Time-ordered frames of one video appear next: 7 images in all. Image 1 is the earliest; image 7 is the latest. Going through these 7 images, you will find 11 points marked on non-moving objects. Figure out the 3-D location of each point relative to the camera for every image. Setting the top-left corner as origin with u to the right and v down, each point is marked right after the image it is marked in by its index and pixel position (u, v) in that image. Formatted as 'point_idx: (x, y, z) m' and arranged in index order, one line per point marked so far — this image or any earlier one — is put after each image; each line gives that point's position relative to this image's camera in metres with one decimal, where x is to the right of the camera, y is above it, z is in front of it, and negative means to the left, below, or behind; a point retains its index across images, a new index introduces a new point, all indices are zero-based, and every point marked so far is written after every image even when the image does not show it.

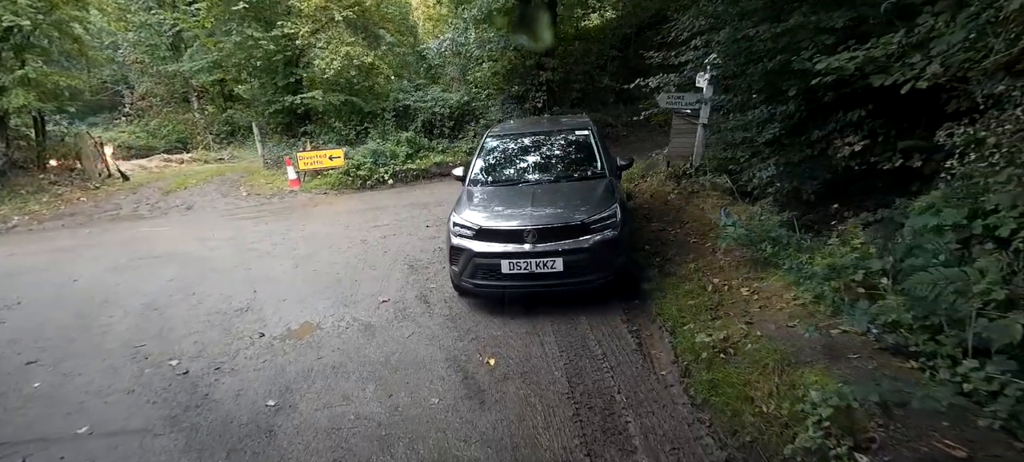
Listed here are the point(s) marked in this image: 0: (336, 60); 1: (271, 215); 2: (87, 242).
0: (-4.9, +4.8, +11.7) m
1: (-4.8, +0.3, +8.4) m
2: (-6.9, -0.2, +6.8) m
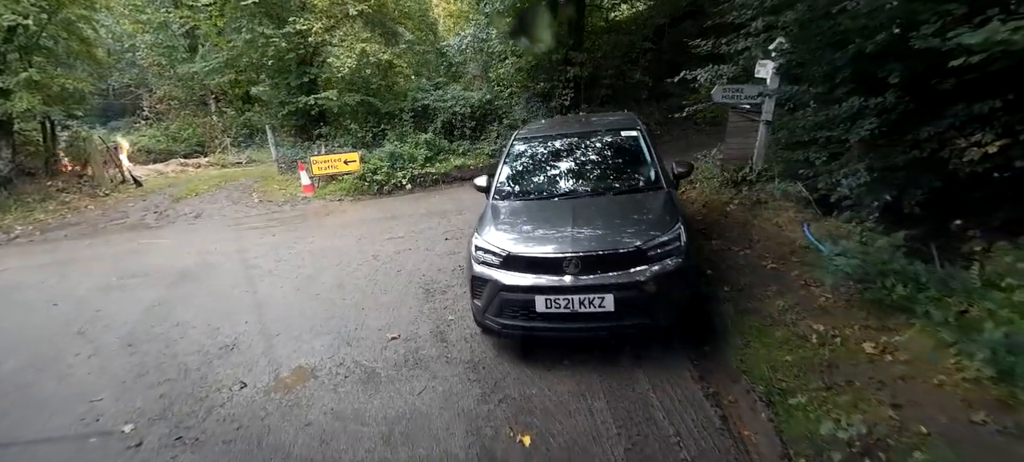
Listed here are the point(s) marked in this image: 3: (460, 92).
0: (-4.3, +4.6, +11.1) m
1: (-4.3, +0.1, +7.8) m
2: (-6.5, -0.4, +6.3) m
3: (-1.5, +4.1, +12.3) m
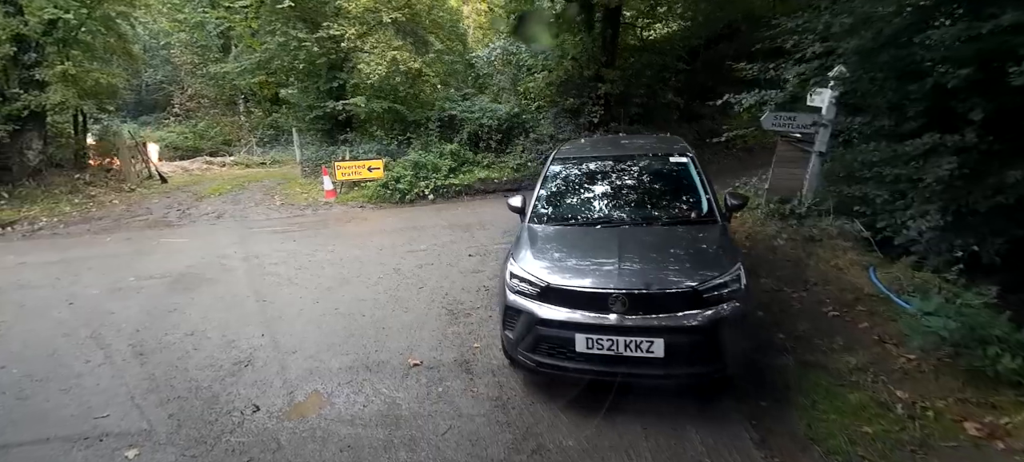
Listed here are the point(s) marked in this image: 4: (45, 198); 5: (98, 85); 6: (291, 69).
0: (-3.4, +4.4, +11.1) m
1: (-3.9, 0.0, +7.6) m
2: (-6.1, -0.3, +6.2) m
3: (-0.7, +3.7, +12.2) m
4: (-9.8, +0.7, +8.7) m
5: (-9.6, +3.4, +9.6) m
6: (-6.5, +4.8, +12.3) m
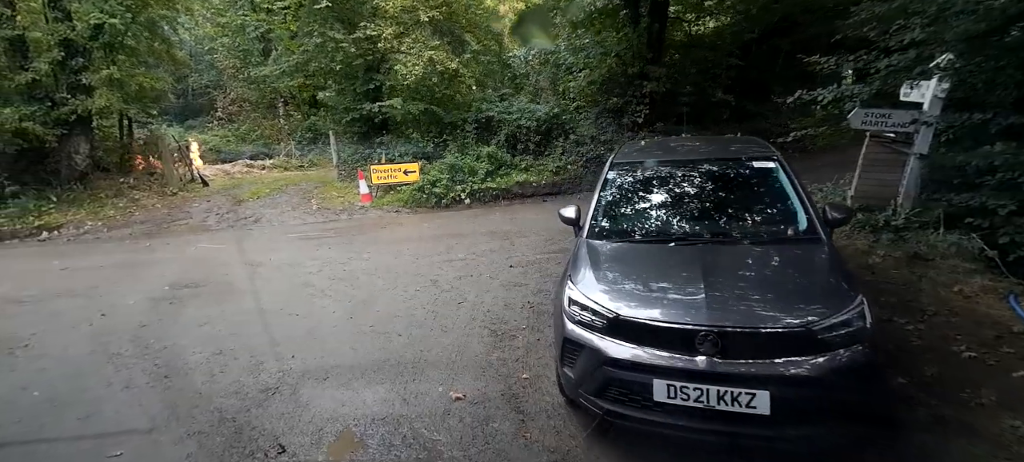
0: (-2.4, +4.3, +10.8) m
1: (-3.1, -0.1, +7.4) m
2: (-5.5, -0.4, +6.2) m
3: (+0.4, +3.5, +11.8) m
4: (-9.0, +0.6, +8.9) m
5: (-8.7, +3.3, +9.8) m
6: (-5.4, +4.7, +12.3) m
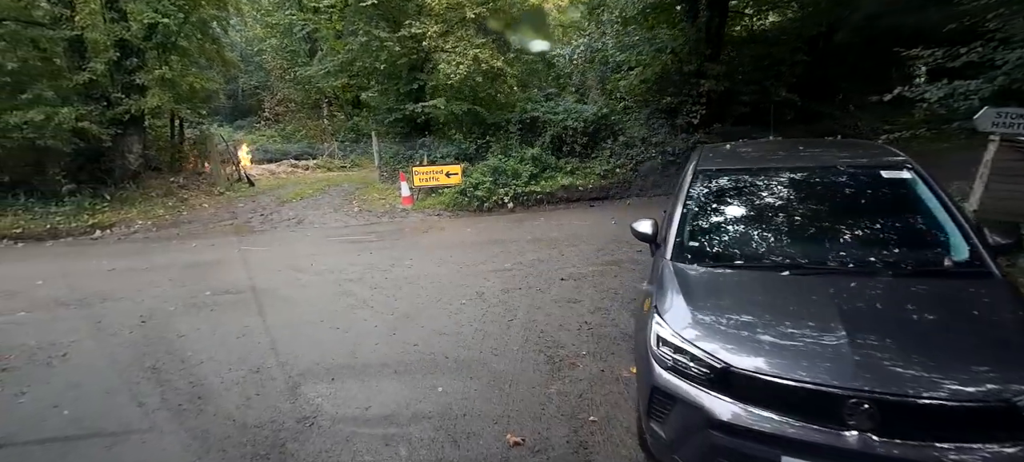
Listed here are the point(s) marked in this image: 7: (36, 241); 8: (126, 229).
0: (-1.3, +4.2, +10.5) m
1: (-2.3, -0.2, +7.2) m
2: (-4.8, -0.4, +6.1) m
3: (+1.6, +3.4, +11.2) m
4: (-8.0, +0.7, +9.1) m
5: (-7.6, +3.4, +9.9) m
6: (-4.1, +4.7, +12.2) m
7: (-8.0, -0.2, +6.9) m
8: (-6.9, 0.0, +7.5) m
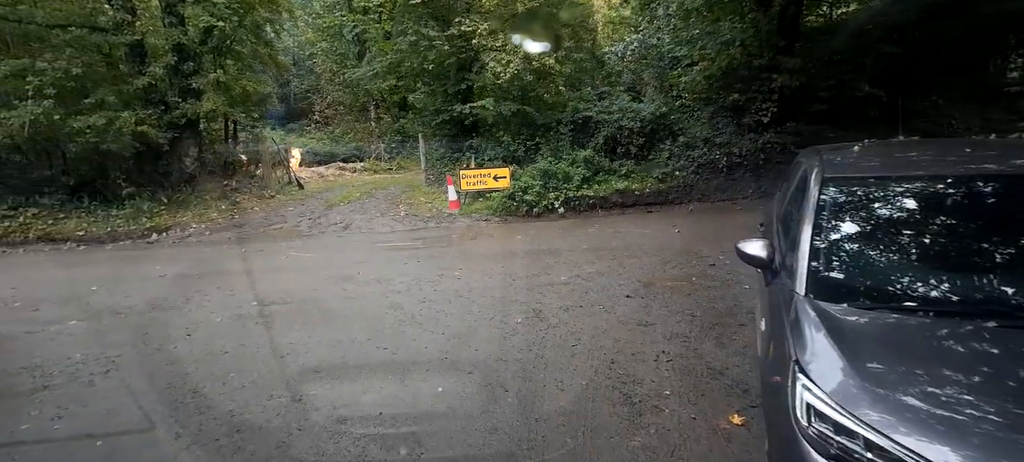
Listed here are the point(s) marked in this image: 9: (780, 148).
0: (0.0, +4.1, +10.1) m
1: (-1.5, -0.3, +6.8) m
2: (-4.0, -0.5, +6.0) m
3: (+2.9, +3.2, +10.5) m
4: (-6.9, +0.6, +9.3) m
5: (-6.4, +3.4, +10.1) m
6: (-2.7, +4.6, +12.0) m
7: (-7.1, -0.2, +7.1) m
8: (-6.0, 0.0, +7.6) m
9: (+6.3, +1.9, +9.8) m
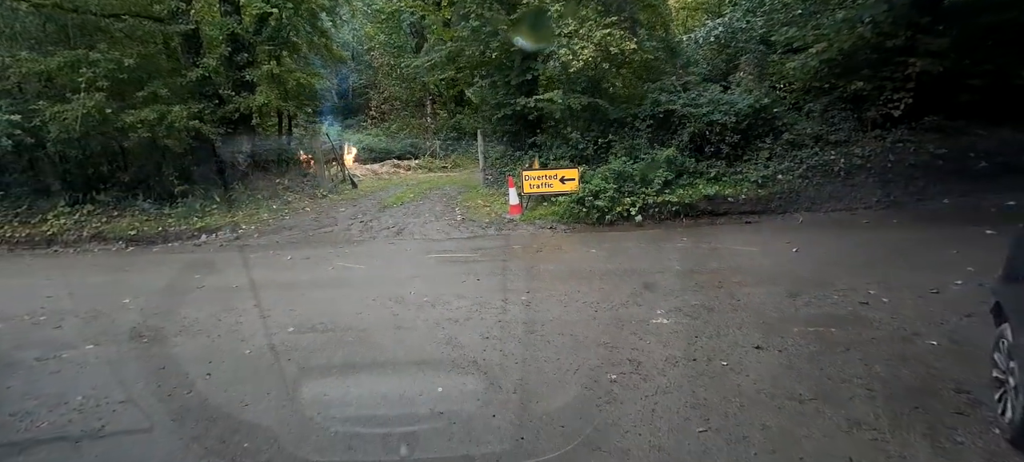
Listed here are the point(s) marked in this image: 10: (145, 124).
0: (+1.5, +3.9, +8.9) m
1: (-0.4, -0.4, +5.9) m
2: (-3.0, -0.5, +5.4) m
3: (+4.4, +2.9, +9.1) m
4: (-5.5, +0.7, +9.0) m
5: (-4.9, +3.4, +9.7) m
6: (-0.9, +4.5, +11.2) m
7: (-6.0, -0.2, +6.8) m
8: (-4.8, -0.1, +7.1) m
9: (+7.7, +1.6, +8.0) m
10: (-6.8, +2.0, +7.8) m
